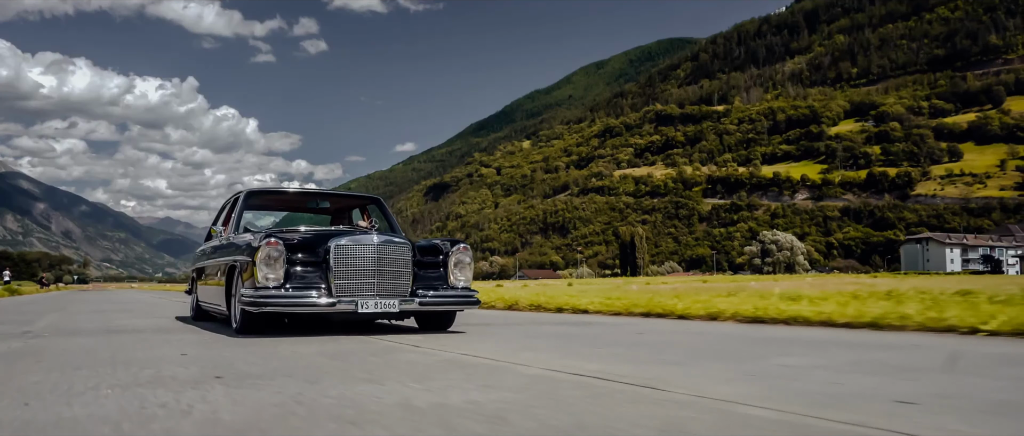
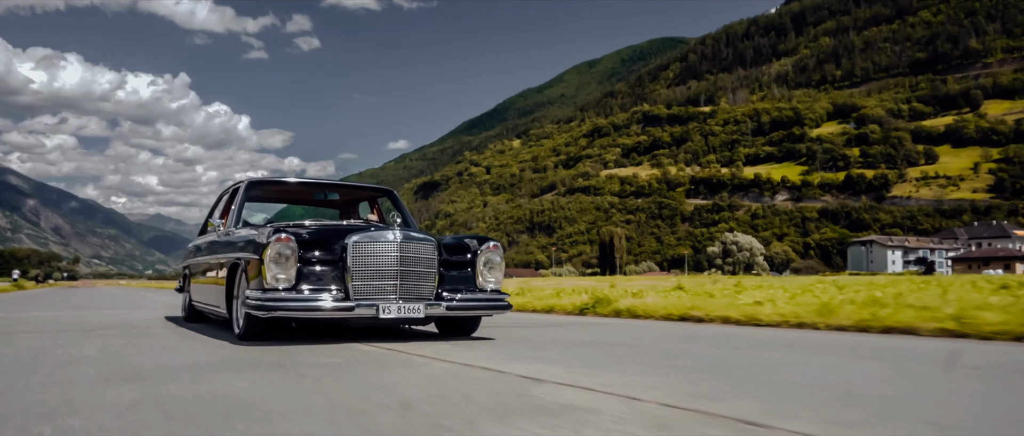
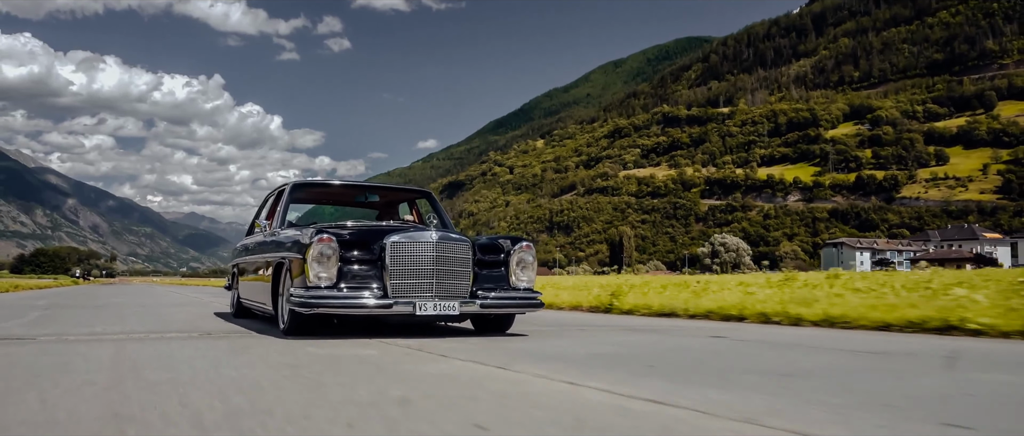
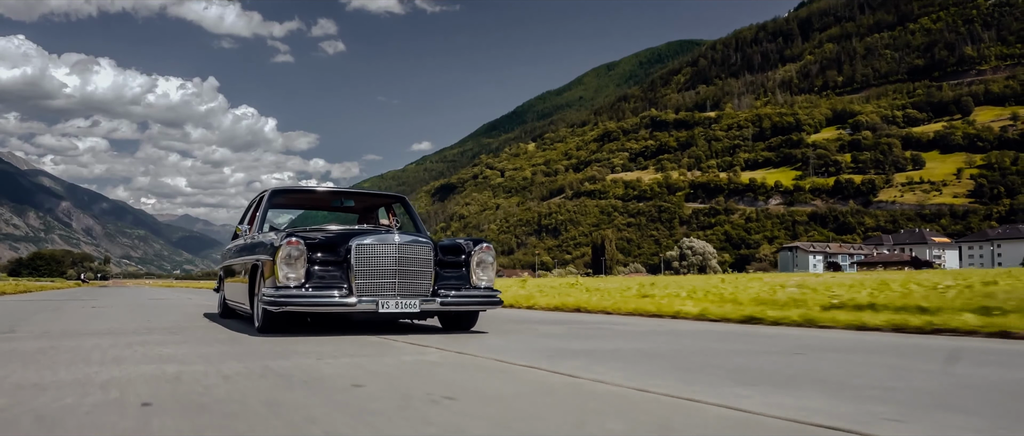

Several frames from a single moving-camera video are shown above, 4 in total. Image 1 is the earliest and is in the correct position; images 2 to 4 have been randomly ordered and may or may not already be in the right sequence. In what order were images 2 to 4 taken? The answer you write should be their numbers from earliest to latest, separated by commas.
2, 3, 4
